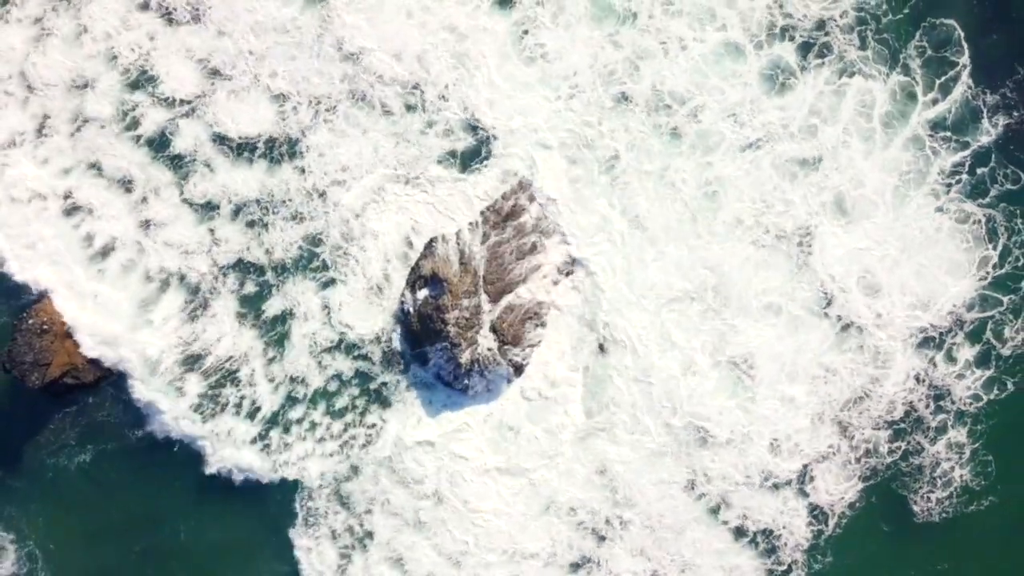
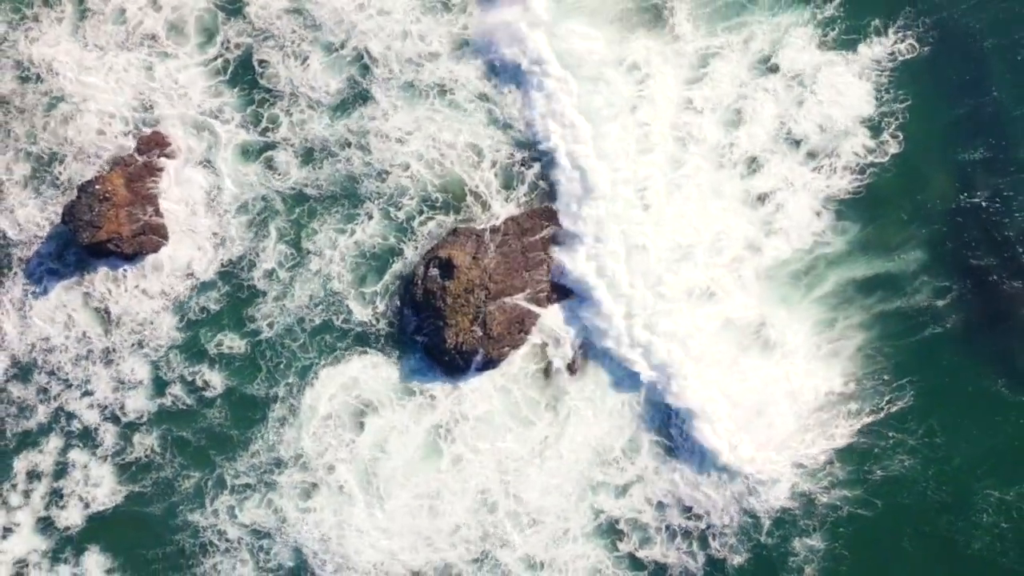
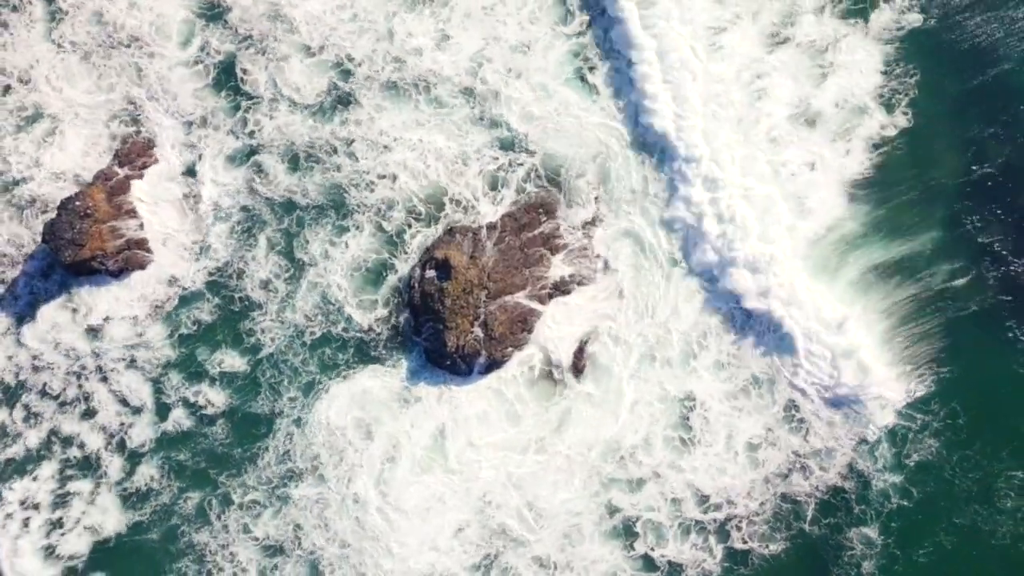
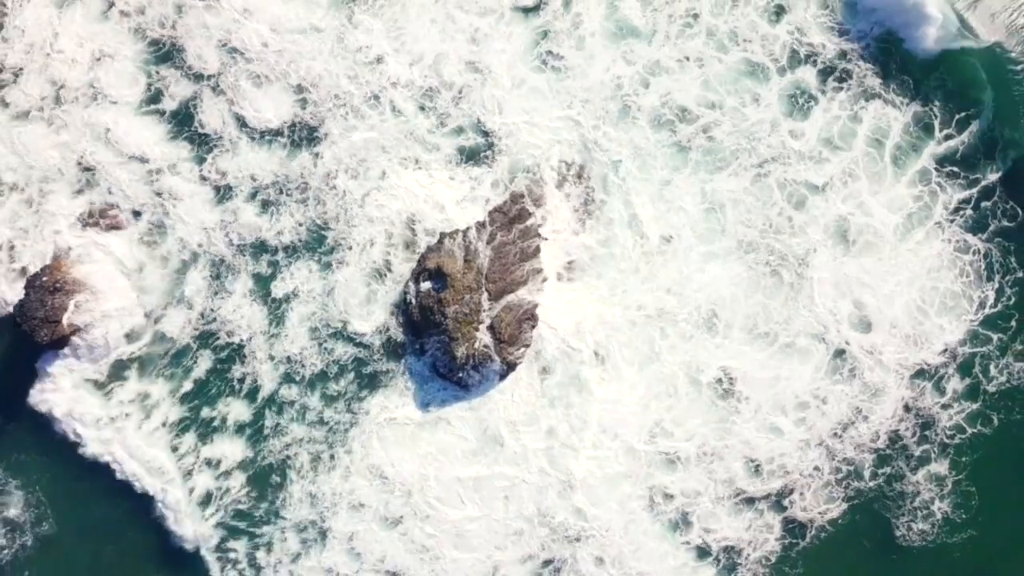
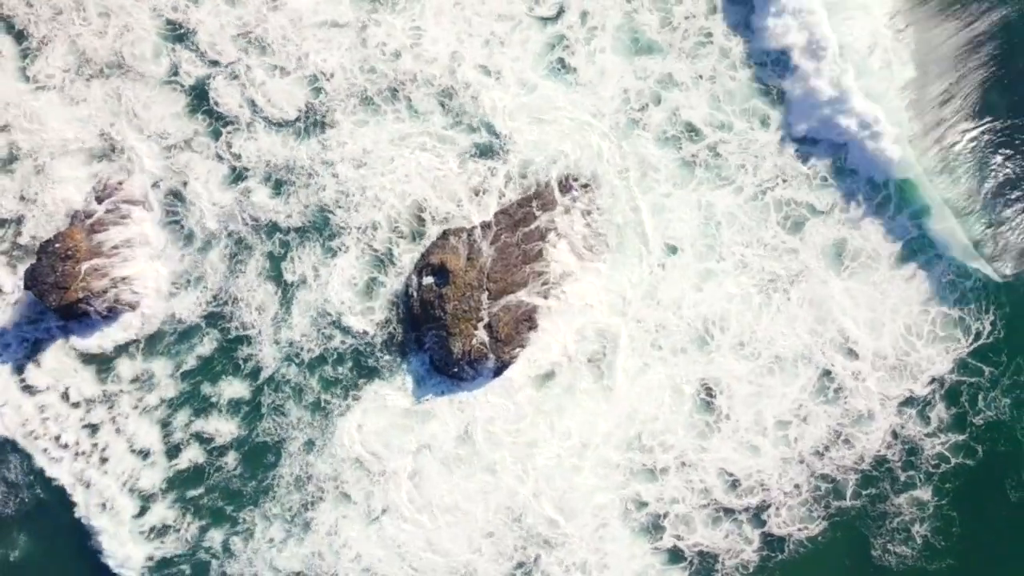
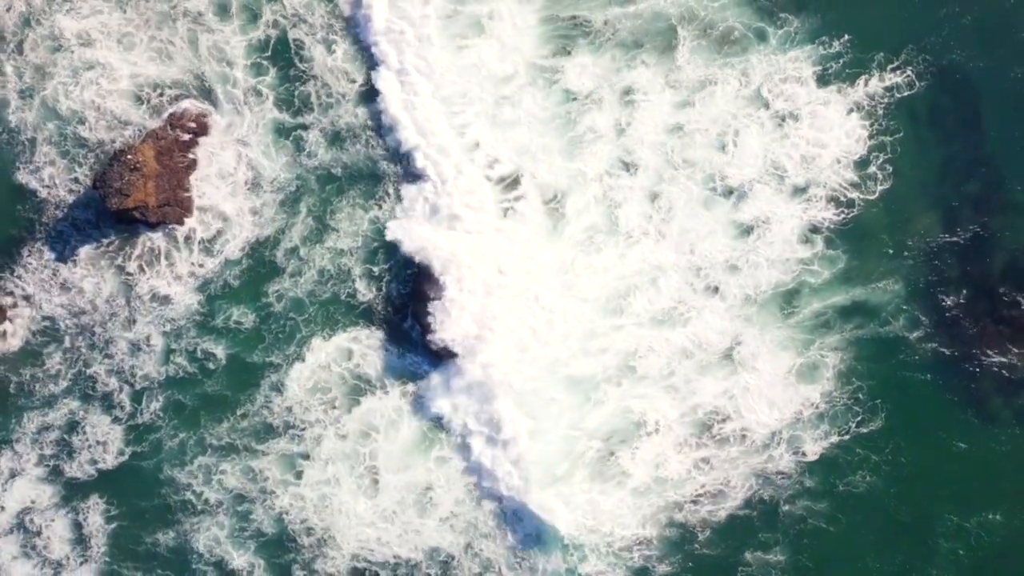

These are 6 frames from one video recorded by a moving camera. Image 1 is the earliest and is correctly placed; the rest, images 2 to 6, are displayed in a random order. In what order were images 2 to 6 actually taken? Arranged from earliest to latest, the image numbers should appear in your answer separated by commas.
4, 5, 3, 2, 6
